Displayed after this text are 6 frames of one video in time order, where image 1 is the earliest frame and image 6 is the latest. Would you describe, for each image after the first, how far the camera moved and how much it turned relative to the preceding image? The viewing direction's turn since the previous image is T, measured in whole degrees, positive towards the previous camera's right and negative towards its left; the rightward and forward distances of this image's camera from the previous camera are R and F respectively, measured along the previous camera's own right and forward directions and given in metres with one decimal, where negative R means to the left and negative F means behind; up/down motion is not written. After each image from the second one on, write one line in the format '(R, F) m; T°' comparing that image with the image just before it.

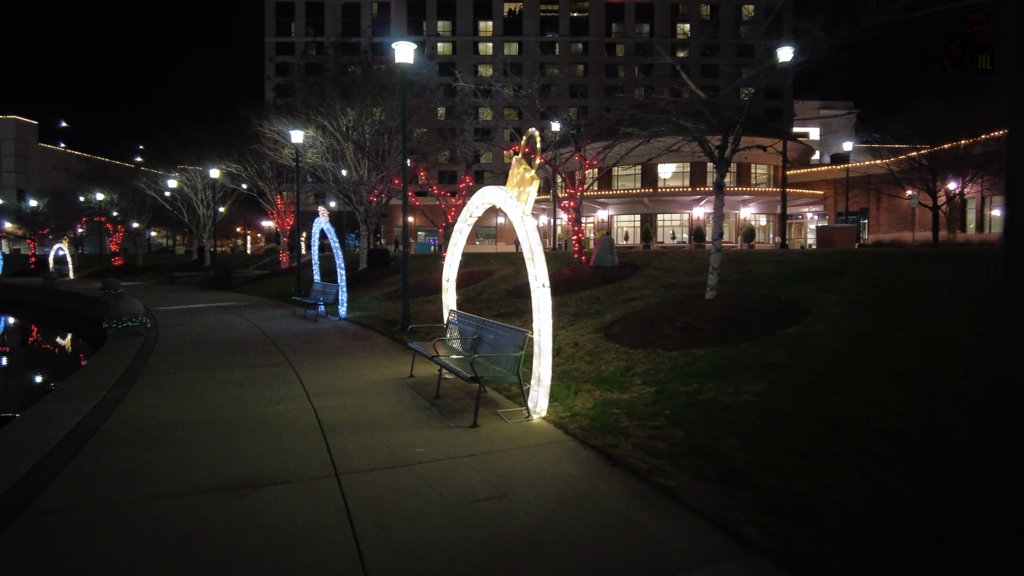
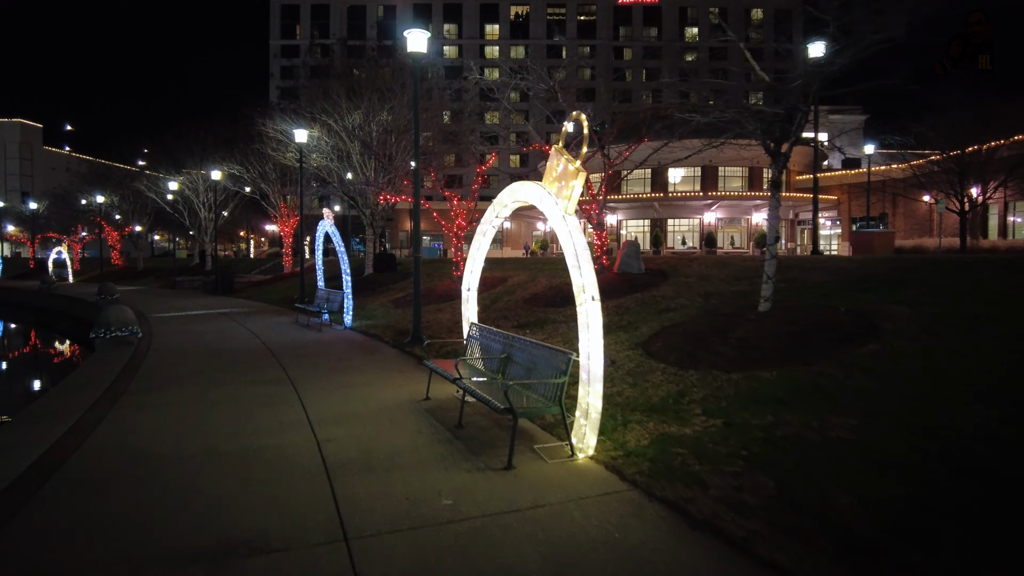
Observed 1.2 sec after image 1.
(-0.4, +1.2) m; 0°
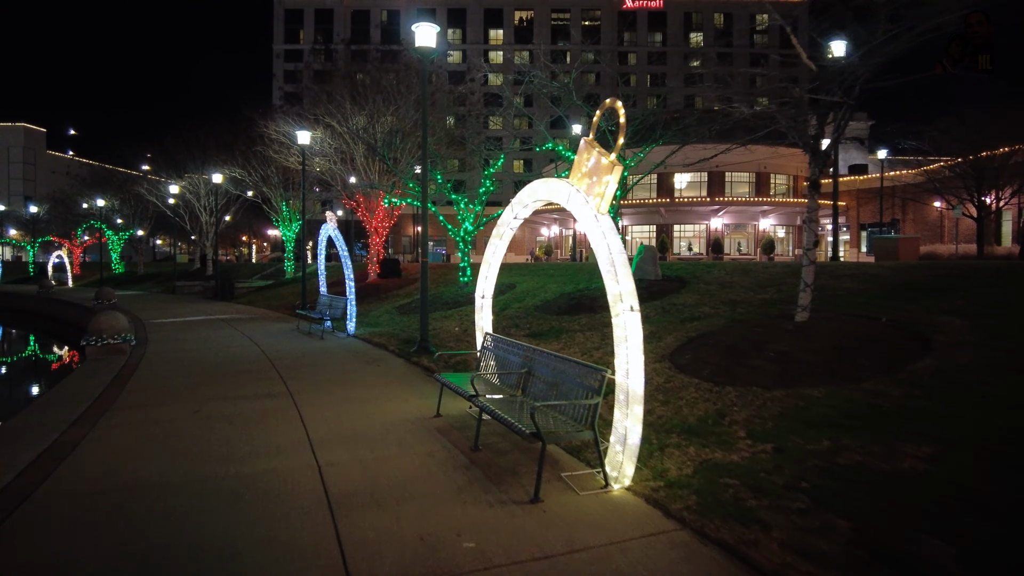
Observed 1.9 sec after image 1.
(-0.2, +0.7) m; 0°
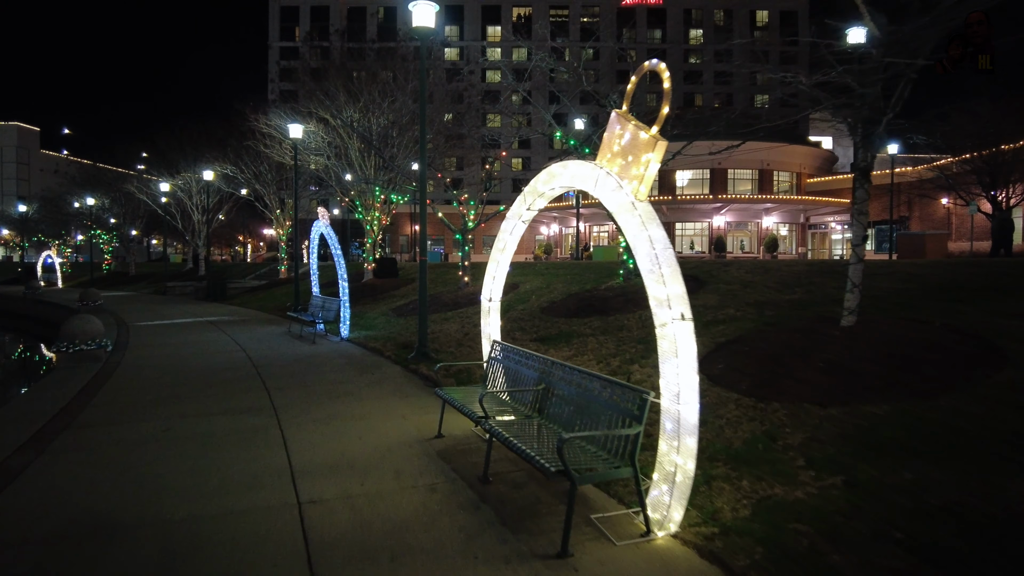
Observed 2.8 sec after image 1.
(-0.1, +1.0) m; 0°
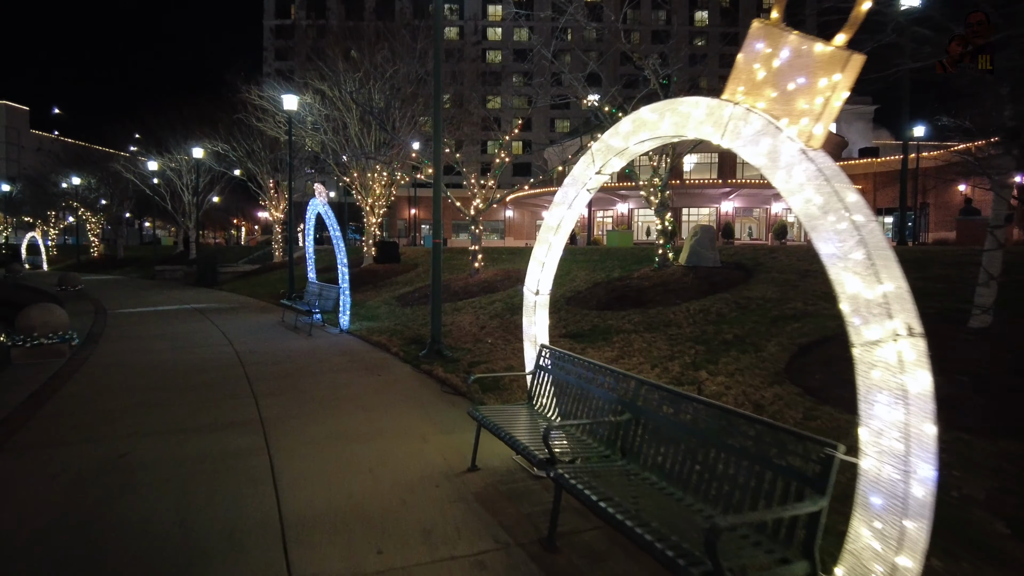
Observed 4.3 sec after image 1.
(-0.5, +1.6) m; 0°
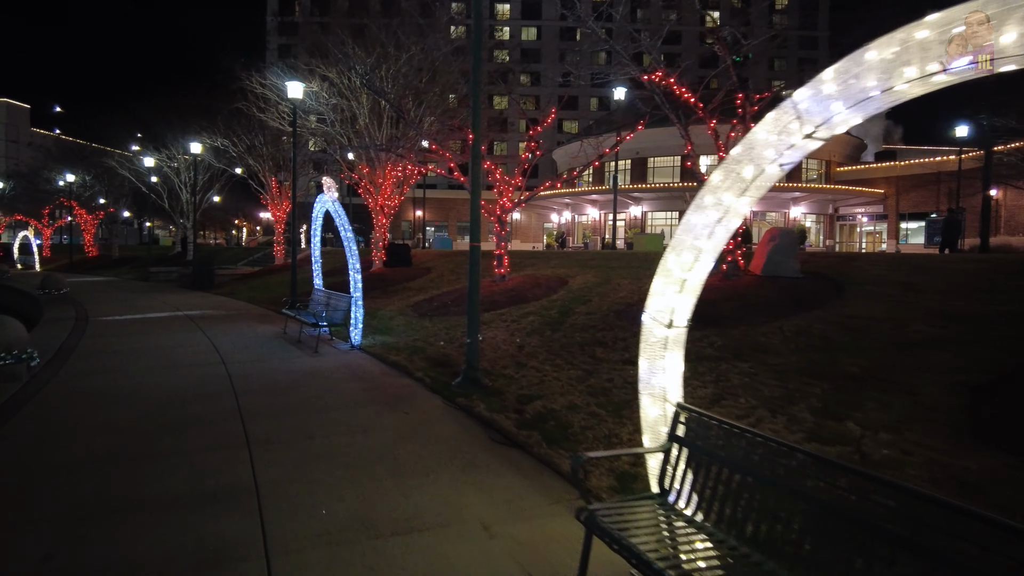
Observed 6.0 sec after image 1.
(-0.7, +1.9) m; 0°
